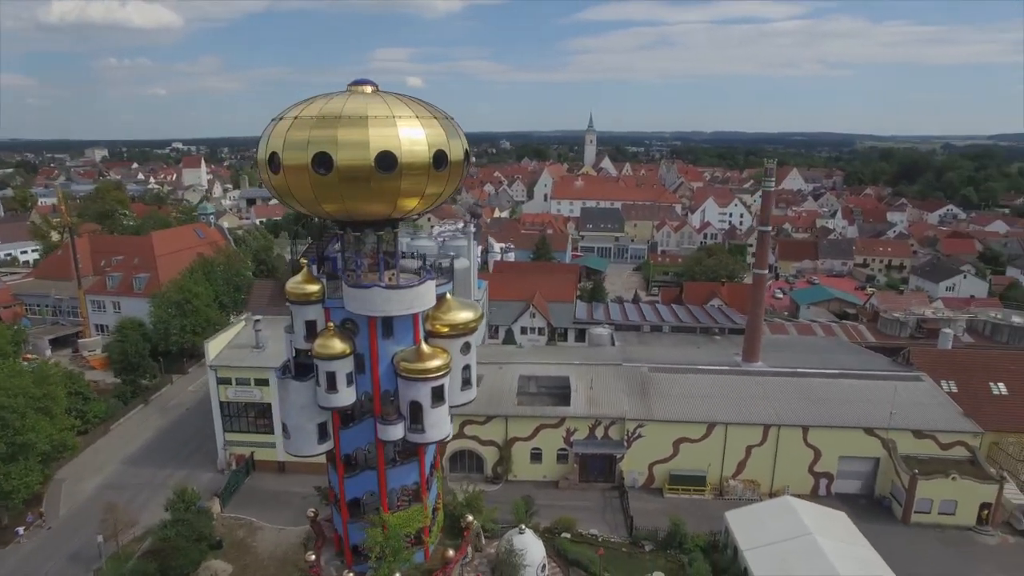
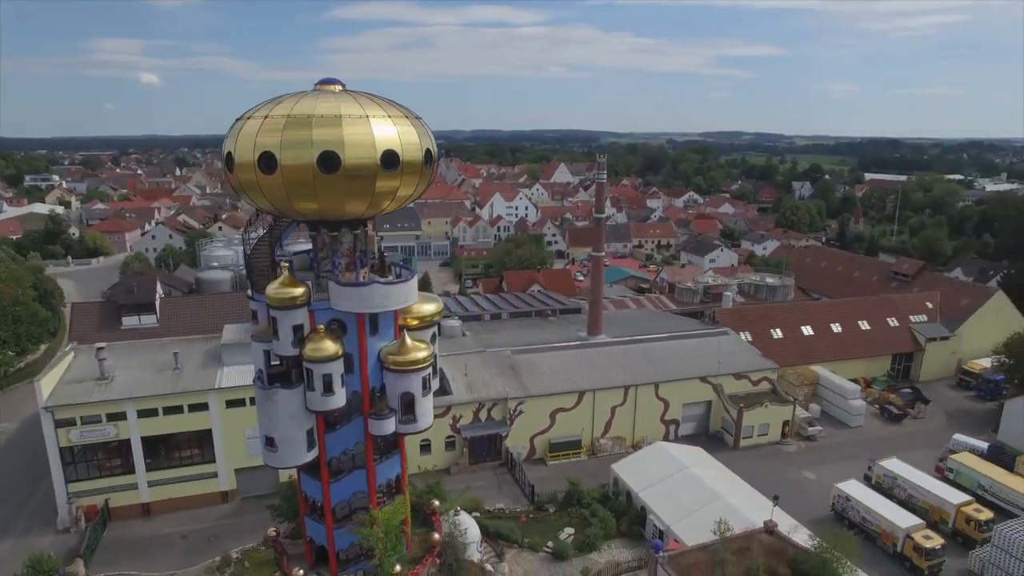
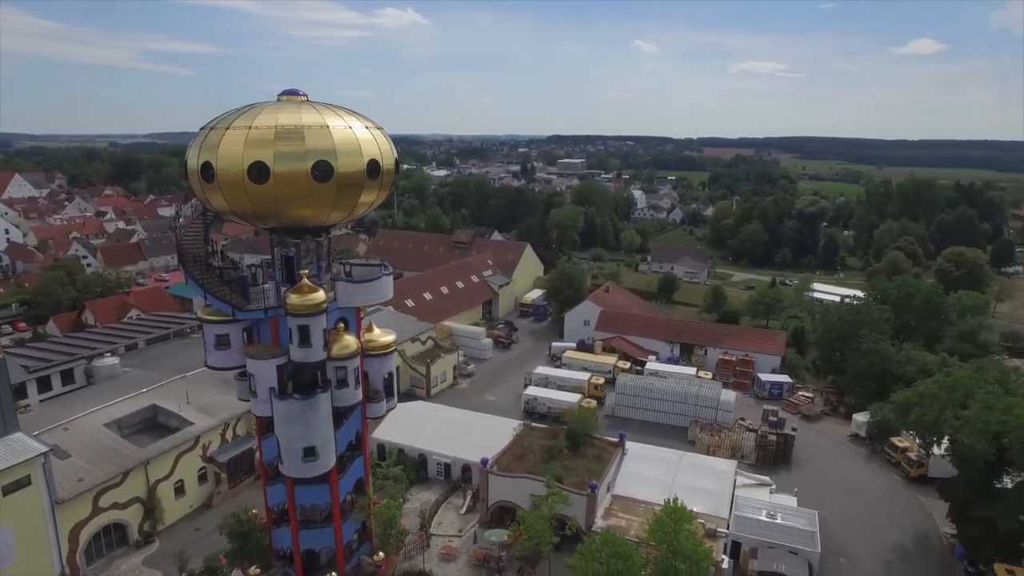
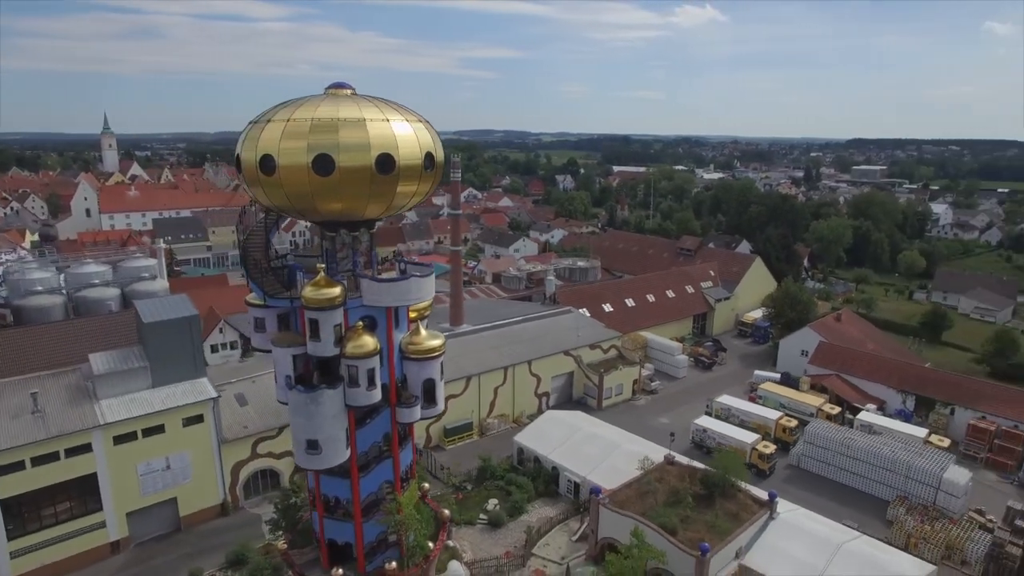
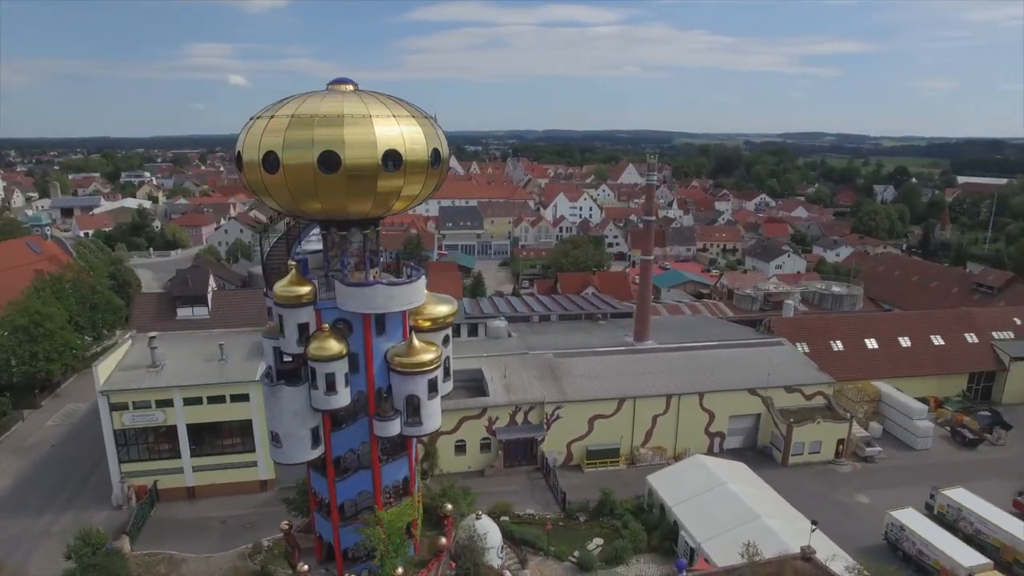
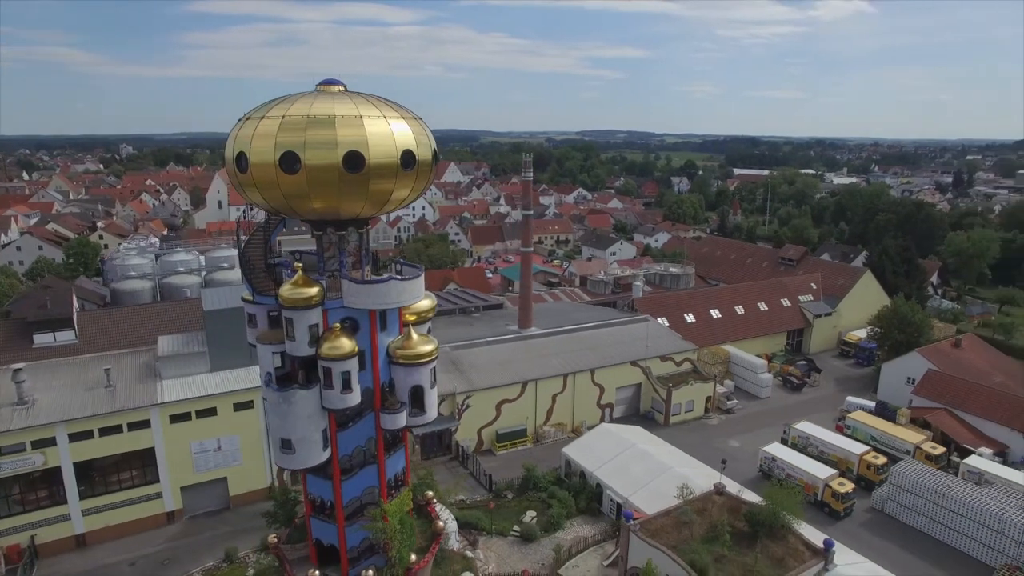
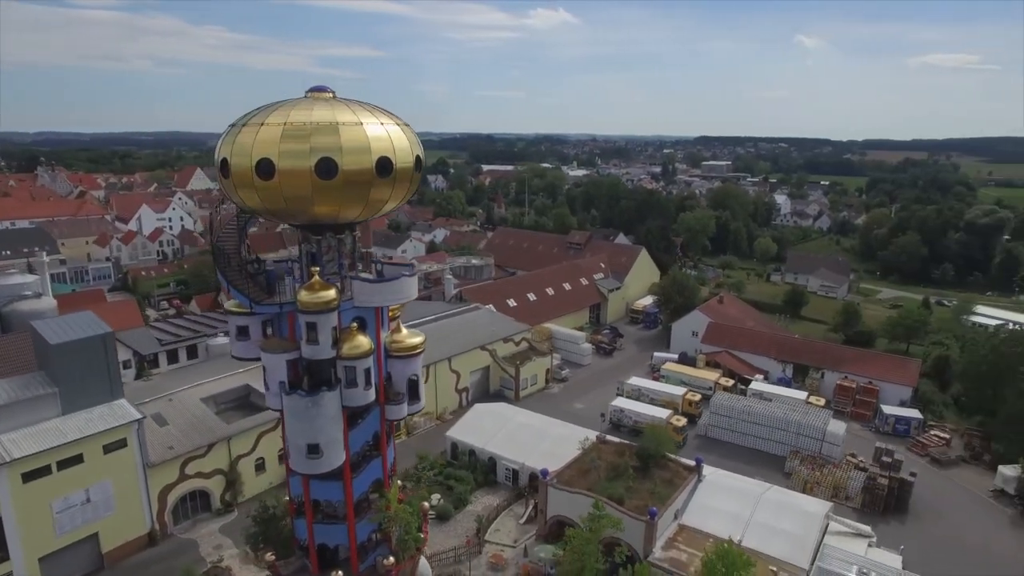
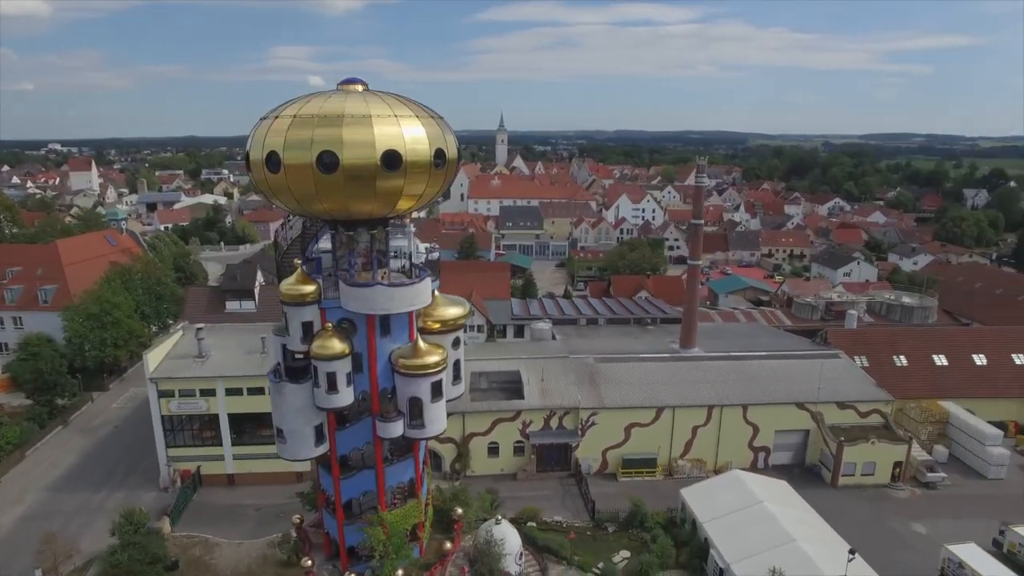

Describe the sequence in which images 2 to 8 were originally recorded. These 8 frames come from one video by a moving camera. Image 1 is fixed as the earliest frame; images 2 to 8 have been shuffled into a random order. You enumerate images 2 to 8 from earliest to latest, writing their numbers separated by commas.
8, 5, 2, 6, 4, 7, 3
